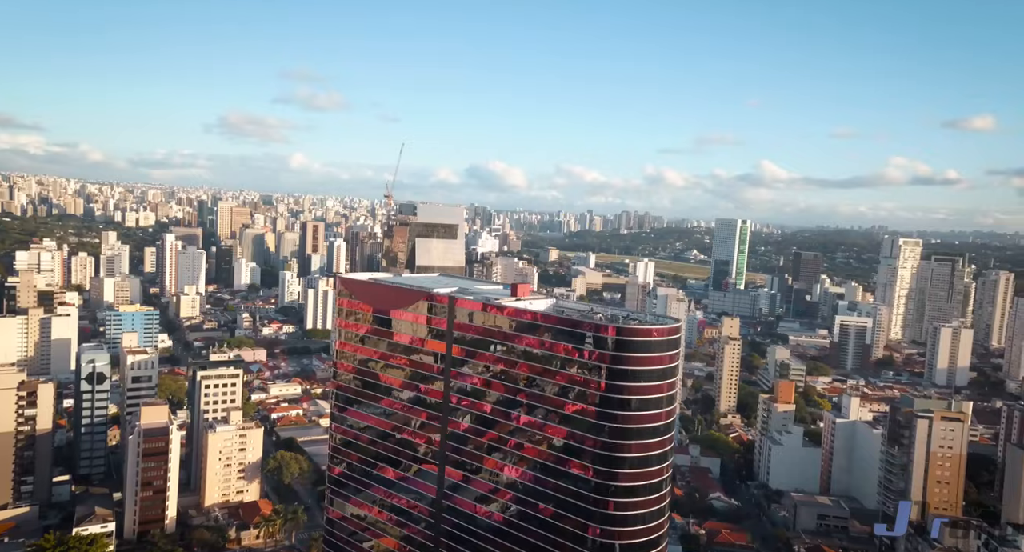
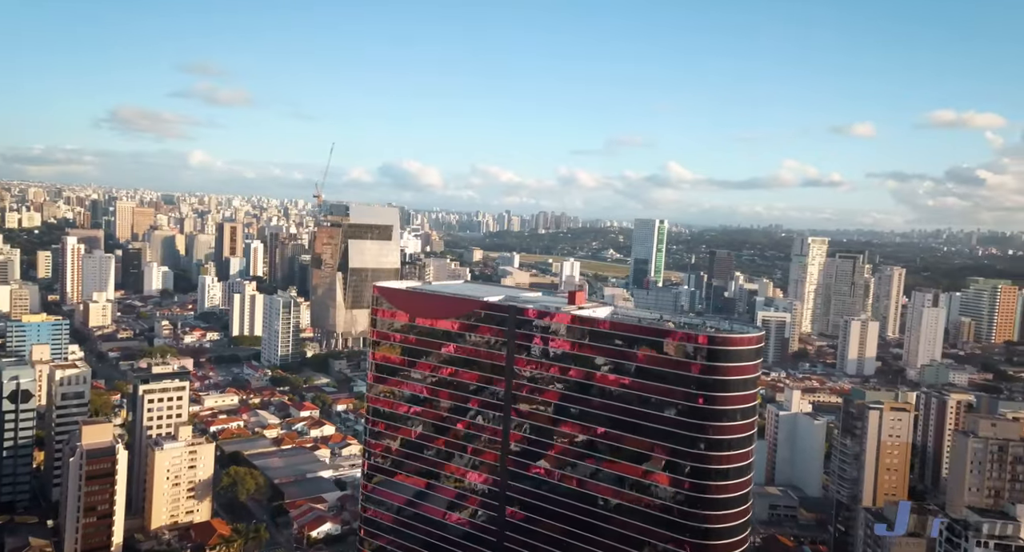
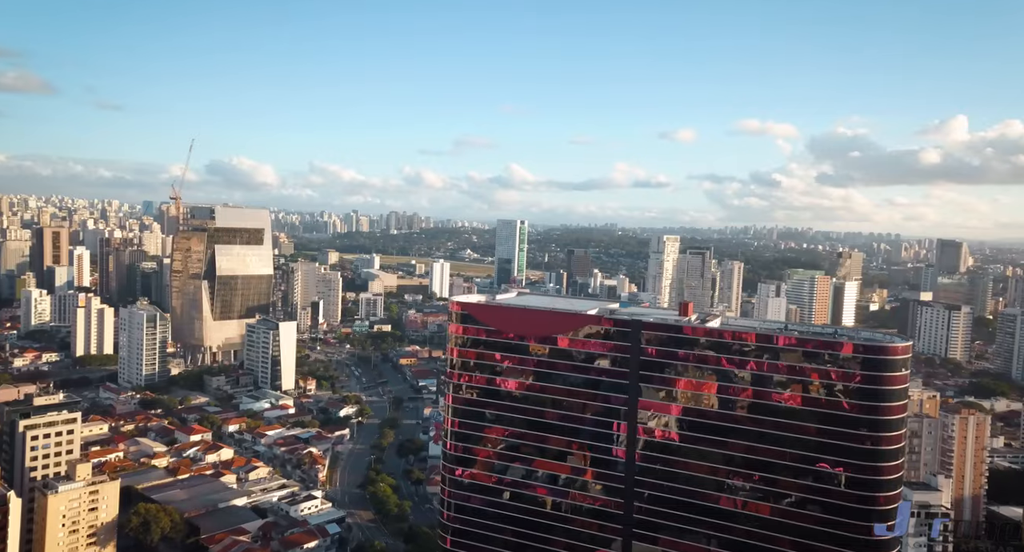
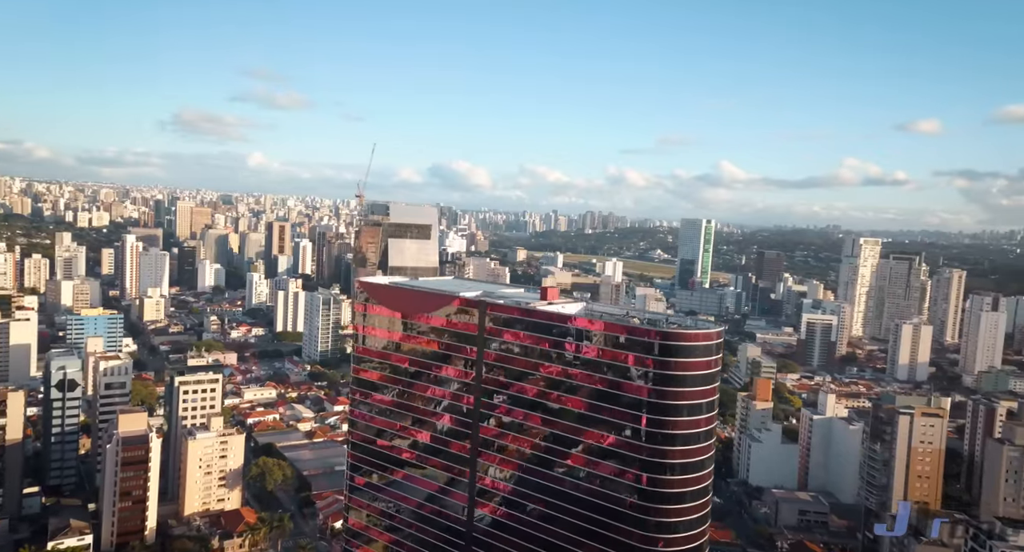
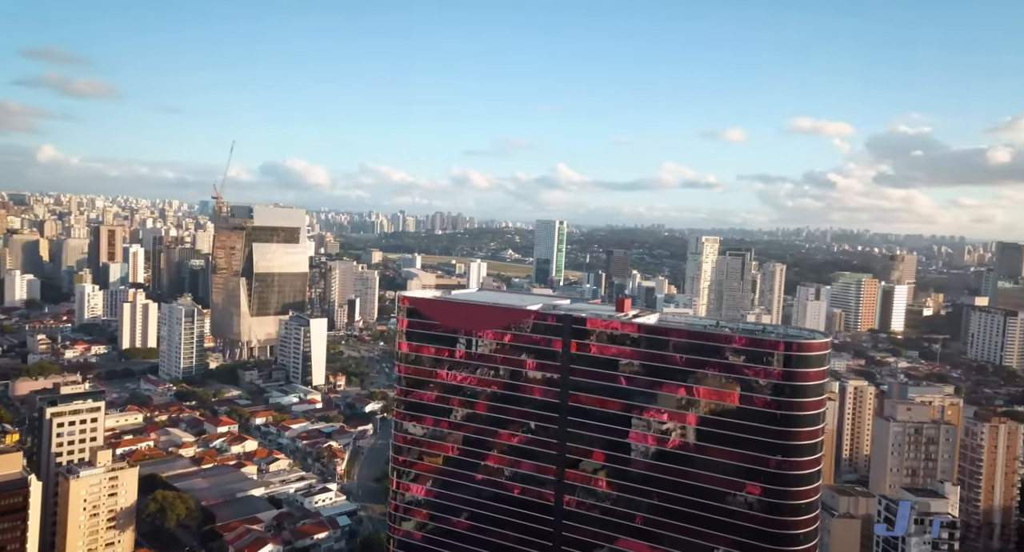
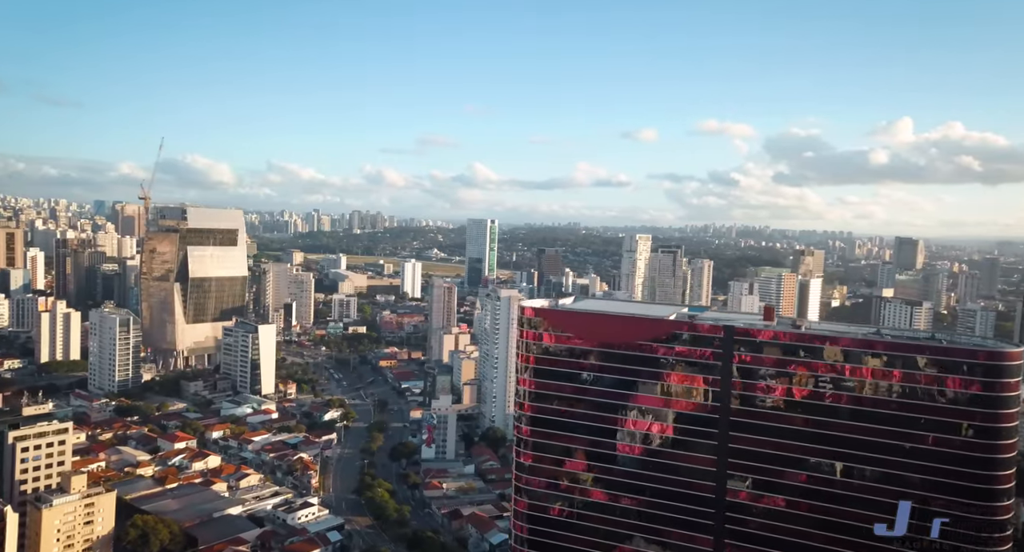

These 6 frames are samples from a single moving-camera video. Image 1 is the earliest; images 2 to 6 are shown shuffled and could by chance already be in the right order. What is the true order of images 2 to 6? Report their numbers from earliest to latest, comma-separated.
4, 2, 5, 3, 6
